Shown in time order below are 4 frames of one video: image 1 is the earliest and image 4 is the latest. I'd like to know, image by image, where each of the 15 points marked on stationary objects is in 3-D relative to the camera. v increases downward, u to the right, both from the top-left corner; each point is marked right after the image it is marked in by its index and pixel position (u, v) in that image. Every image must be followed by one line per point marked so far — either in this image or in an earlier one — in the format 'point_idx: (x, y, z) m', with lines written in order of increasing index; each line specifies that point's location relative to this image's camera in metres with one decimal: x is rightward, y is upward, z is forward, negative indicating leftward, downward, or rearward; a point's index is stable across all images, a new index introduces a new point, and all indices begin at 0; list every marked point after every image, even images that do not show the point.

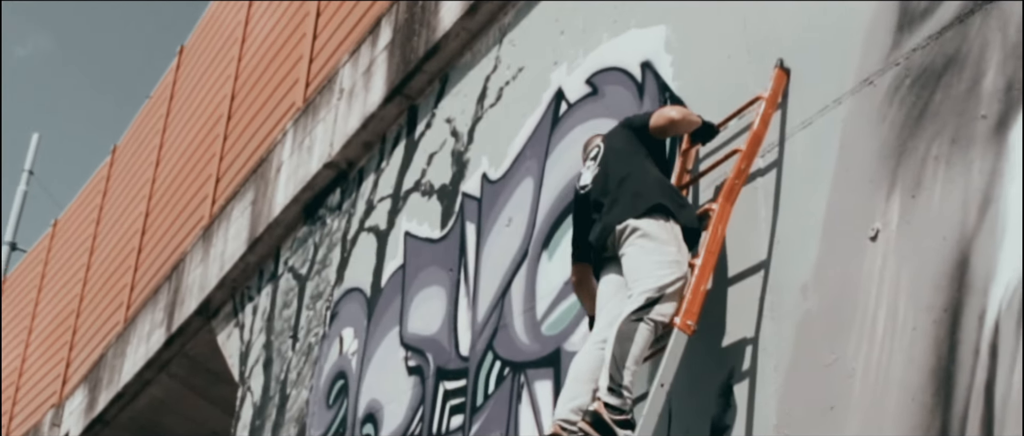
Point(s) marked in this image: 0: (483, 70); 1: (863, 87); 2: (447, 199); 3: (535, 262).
0: (-0.2, +1.1, +10.3) m
1: (+1.6, +0.6, +6.1) m
2: (-0.5, +0.1, +10.2) m
3: (+0.1, -0.3, +8.4) m
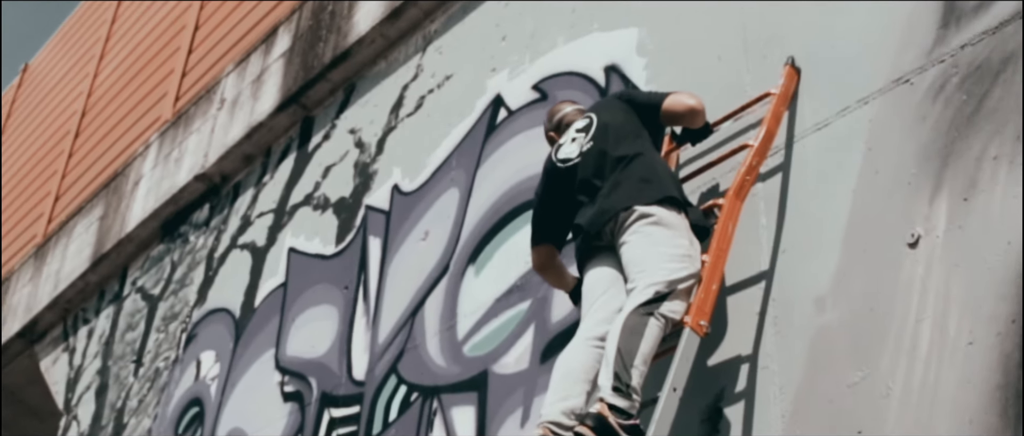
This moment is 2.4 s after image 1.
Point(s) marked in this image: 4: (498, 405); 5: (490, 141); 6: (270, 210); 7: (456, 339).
0: (-0.8, +1.0, +9.4) m
1: (+1.6, +0.6, +5.4) m
2: (-1.1, 0.0, +9.2) m
3: (-0.3, -0.3, +7.4) m
4: (-0.1, -0.9, +6.5) m
5: (-0.1, +0.5, +7.9) m
6: (-1.9, +0.1, +10.4) m
7: (-0.3, -0.6, +7.1) m
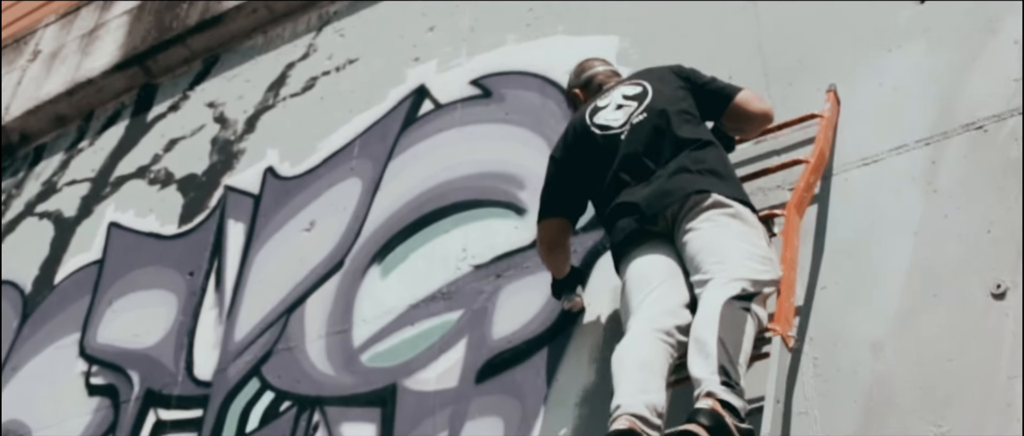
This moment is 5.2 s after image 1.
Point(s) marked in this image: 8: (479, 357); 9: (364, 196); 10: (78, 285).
0: (-1.4, +1.0, +8.3) m
1: (+1.7, +0.3, +4.9) m
2: (-1.9, +0.2, +7.9) m
3: (-0.7, -0.3, +6.3) m
4: (-0.4, -0.8, +5.4) m
5: (-0.5, +0.4, +6.9) m
6: (-2.9, +0.3, +9.0) m
7: (-0.7, -0.6, +6.0) m
8: (-0.1, -0.6, +5.5) m
9: (-0.7, +0.1, +6.7) m
10: (-2.6, -0.4, +8.0) m
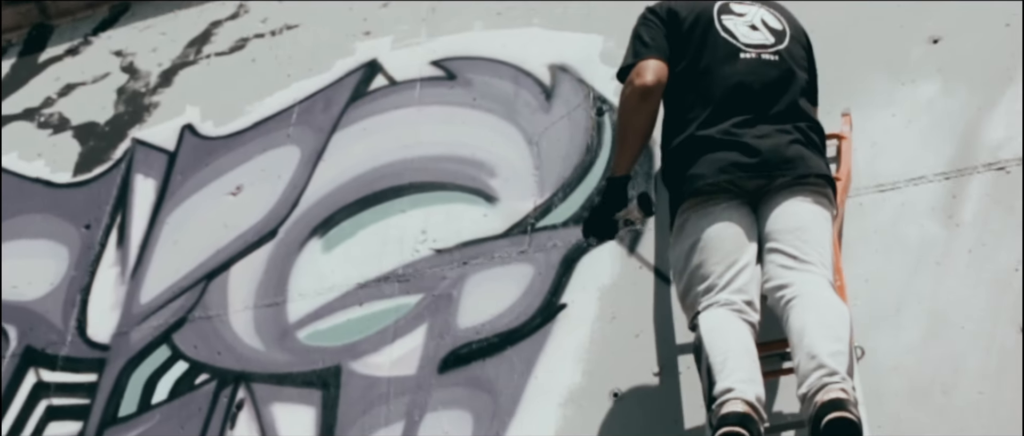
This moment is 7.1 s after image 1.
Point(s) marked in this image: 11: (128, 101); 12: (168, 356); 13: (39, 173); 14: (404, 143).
0: (-1.8, +1.2, +7.7) m
1: (+1.7, +0.2, +4.7) m
2: (-2.2, +0.4, +7.2) m
3: (-1.0, -0.1, +5.8) m
4: (-0.6, -0.7, +4.9) m
5: (-0.7, +0.5, +6.4) m
6: (-3.4, +0.6, +8.1) m
7: (-0.9, -0.4, +5.5) m
8: (-0.3, -0.5, +5.0) m
9: (-1.0, +0.2, +6.2) m
10: (-3.0, 0.0, +7.2) m
11: (-2.1, +0.6, +7.3) m
12: (-1.5, -0.6, +5.6) m
13: (-2.5, +0.2, +7.2) m
14: (-0.5, +0.3, +6.0) m
